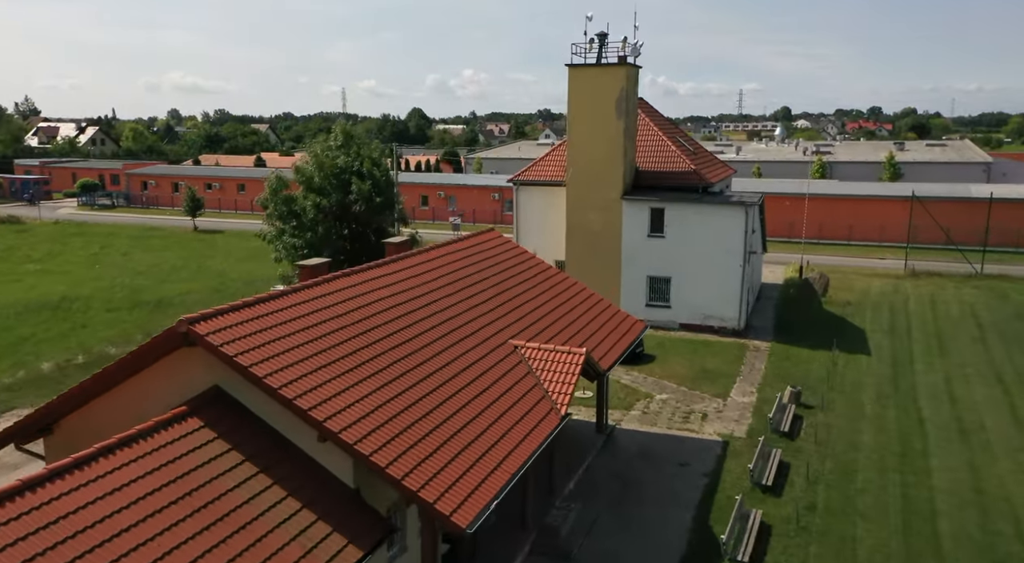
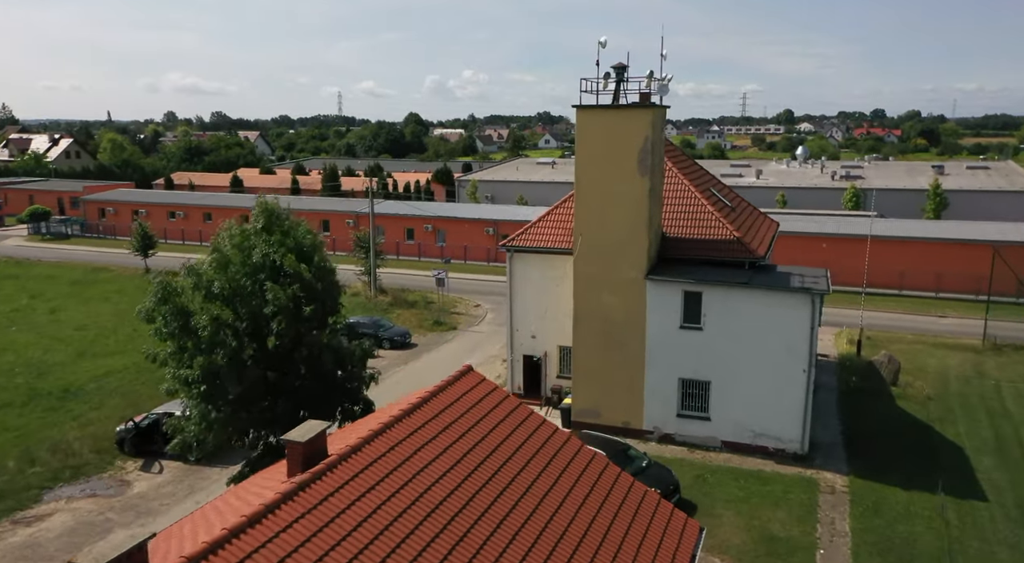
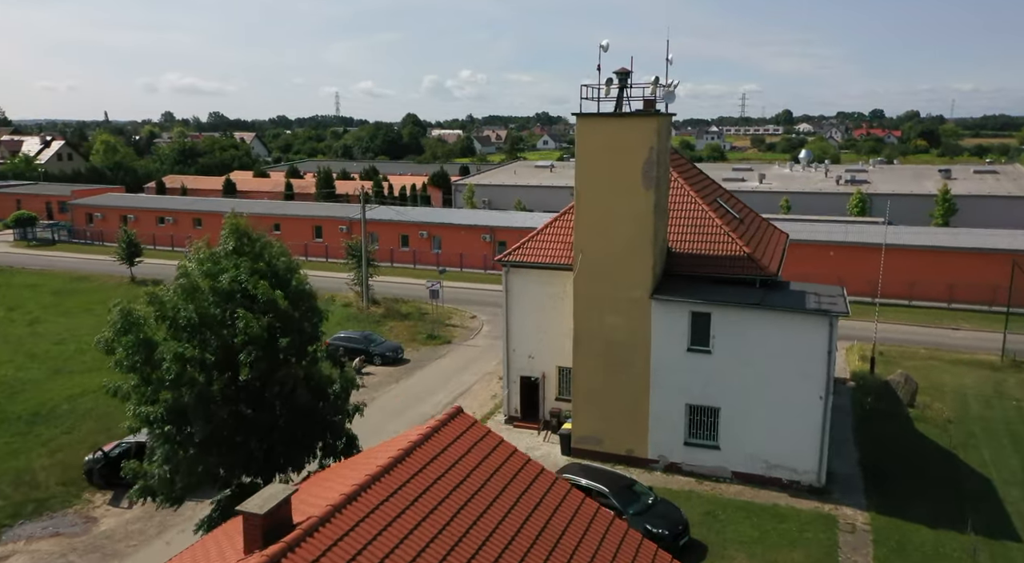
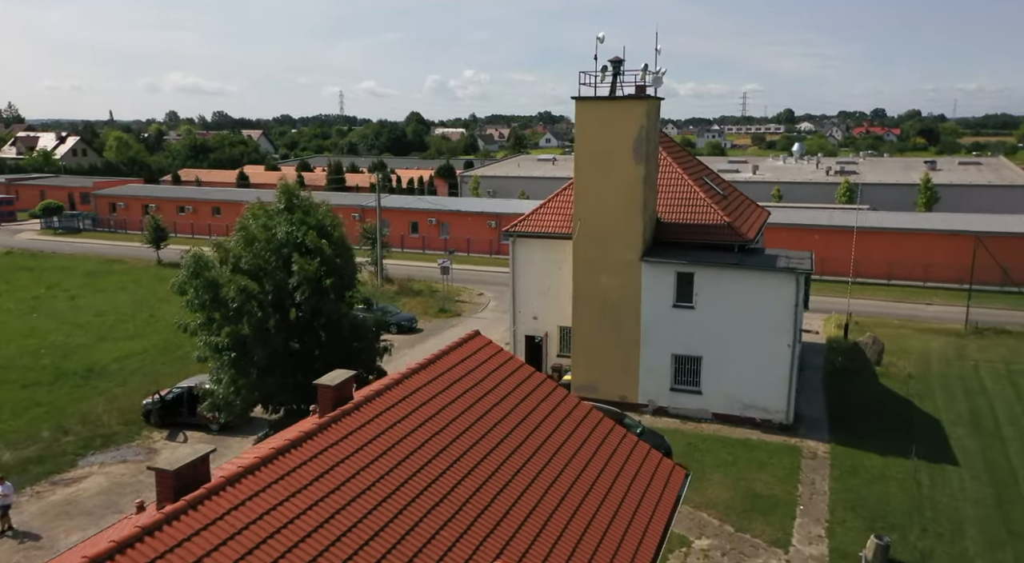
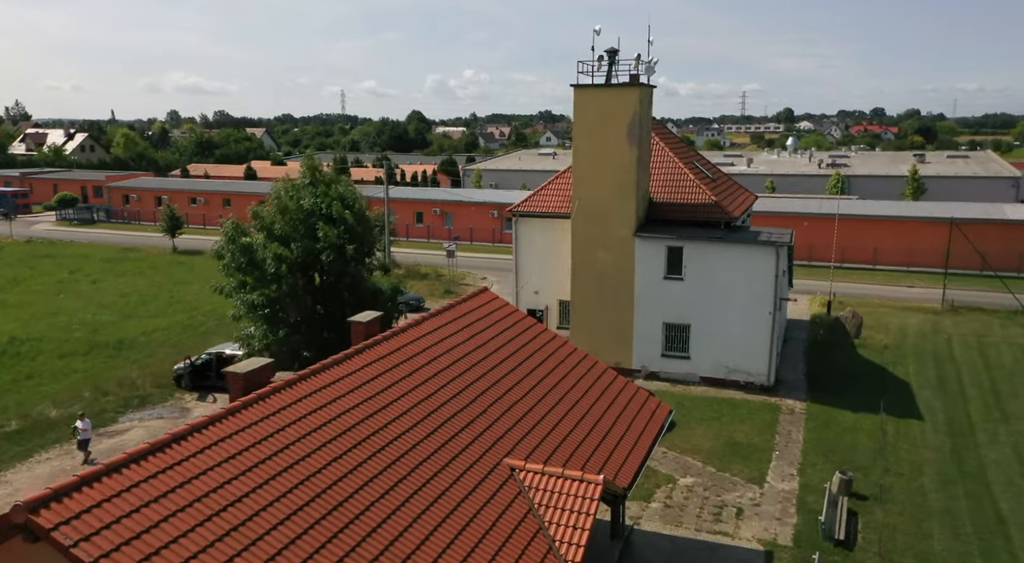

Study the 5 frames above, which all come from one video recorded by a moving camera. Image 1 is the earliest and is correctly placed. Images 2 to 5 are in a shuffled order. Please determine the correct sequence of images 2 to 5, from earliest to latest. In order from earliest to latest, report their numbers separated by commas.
5, 4, 2, 3
